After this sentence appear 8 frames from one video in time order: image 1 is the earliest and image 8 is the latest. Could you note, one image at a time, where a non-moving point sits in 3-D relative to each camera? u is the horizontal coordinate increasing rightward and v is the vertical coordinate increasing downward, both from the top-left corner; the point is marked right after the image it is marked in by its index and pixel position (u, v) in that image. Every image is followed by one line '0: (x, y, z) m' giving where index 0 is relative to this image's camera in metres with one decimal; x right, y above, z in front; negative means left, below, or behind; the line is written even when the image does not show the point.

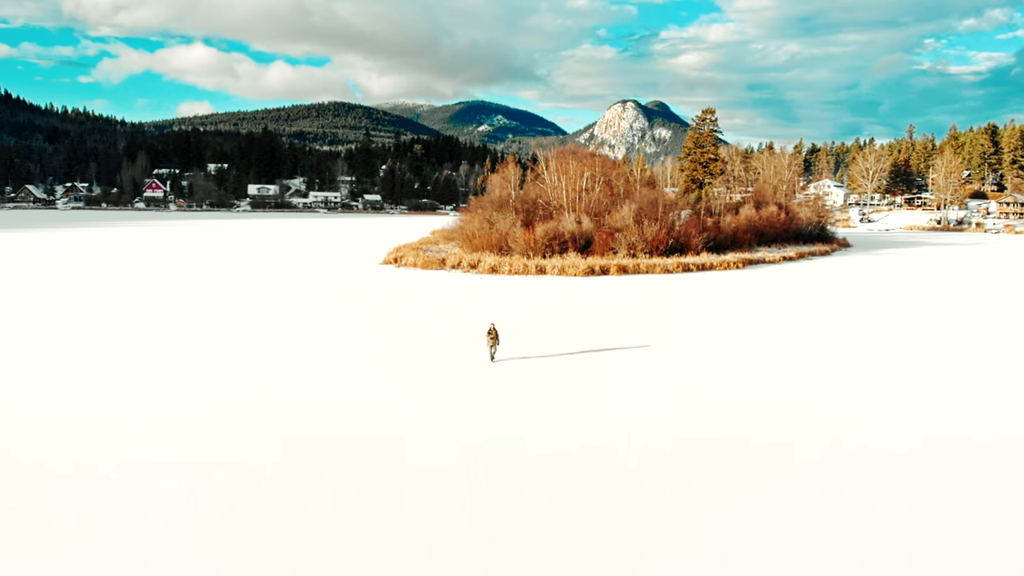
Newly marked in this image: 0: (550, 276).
0: (+1.3, +0.3, +18.6) m
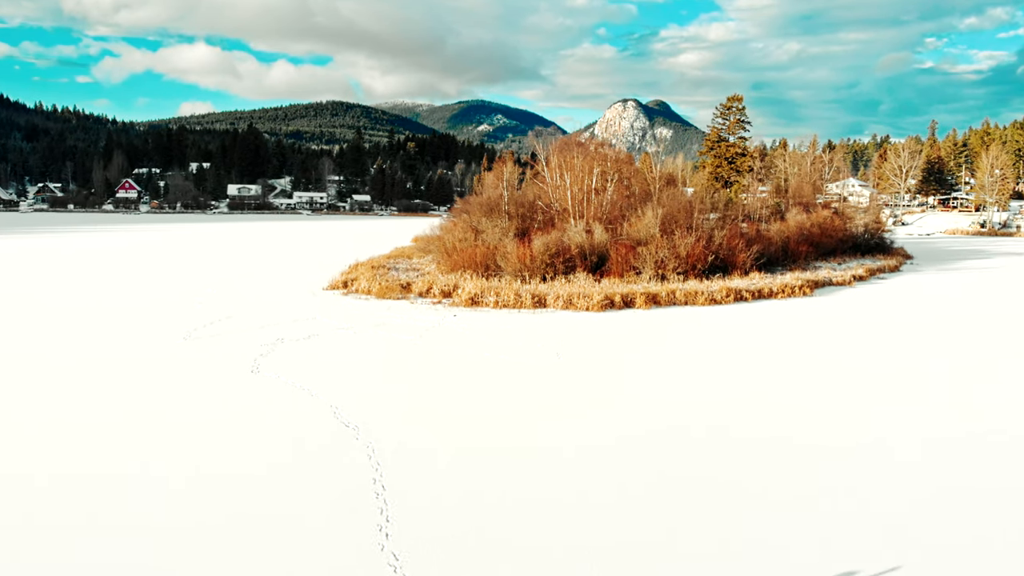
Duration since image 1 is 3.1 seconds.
0: (+1.0, -0.5, +13.7) m
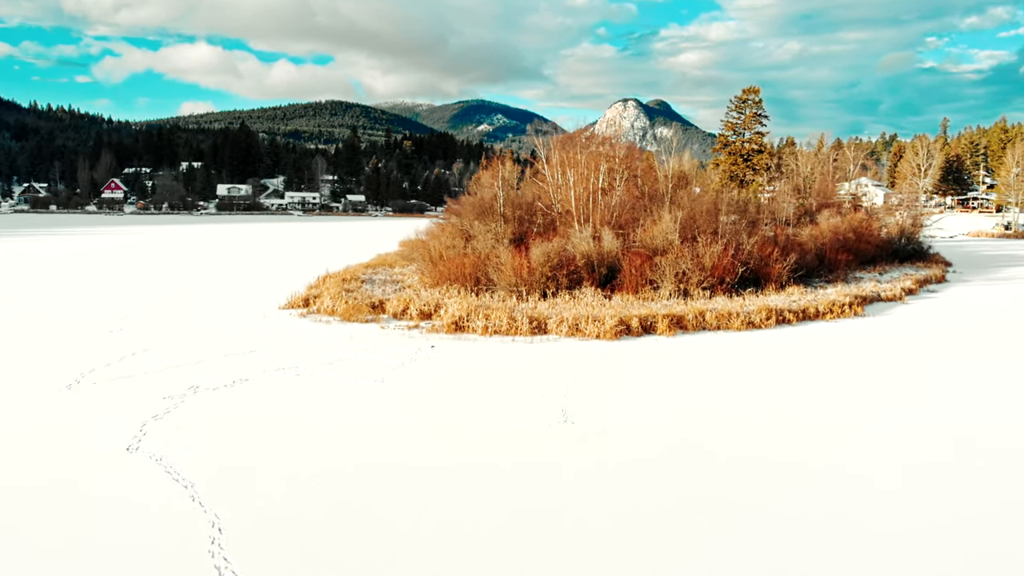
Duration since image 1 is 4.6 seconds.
0: (+0.8, -0.9, +11.3) m
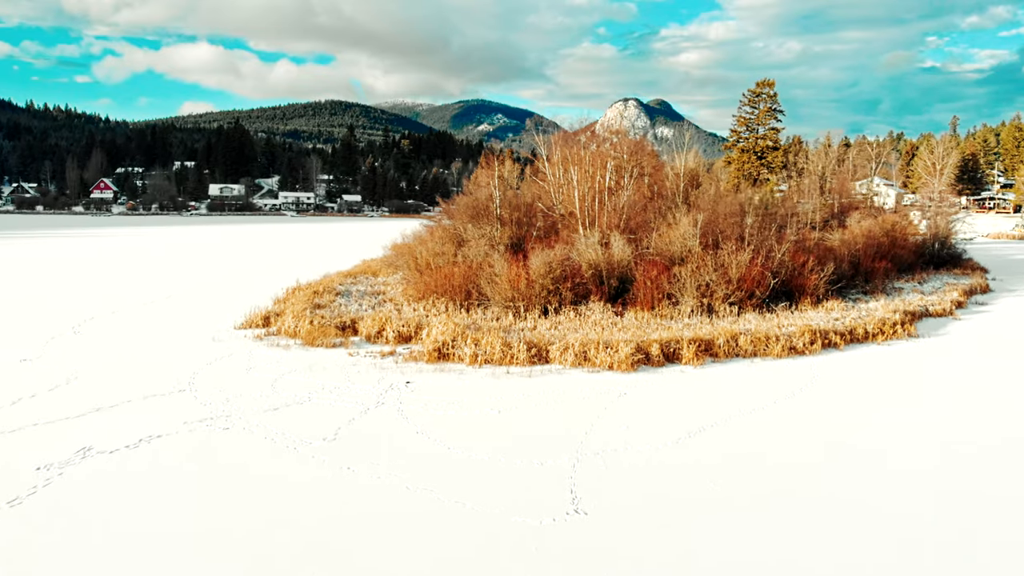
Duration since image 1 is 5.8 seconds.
0: (+0.8, -1.2, +9.5) m
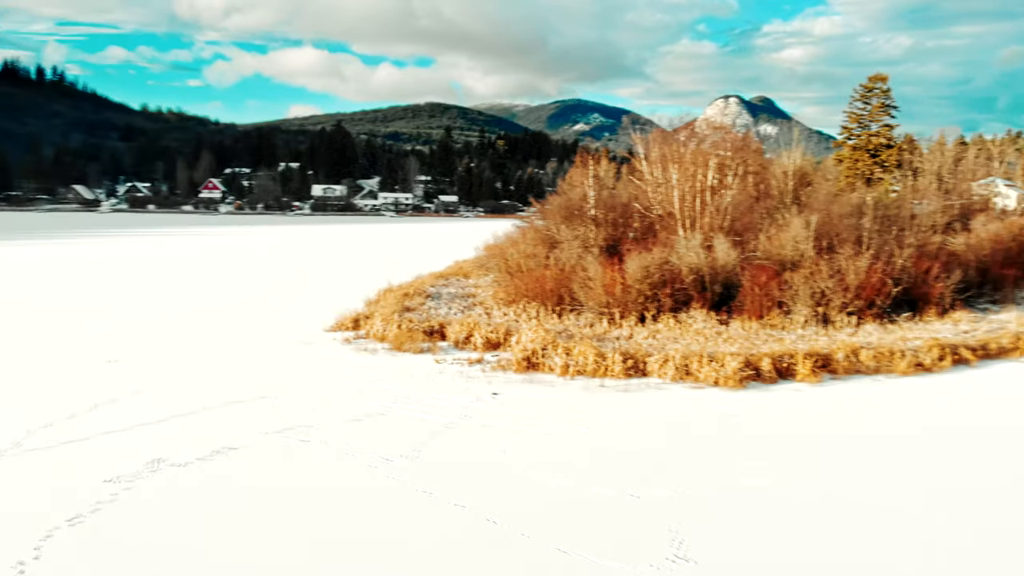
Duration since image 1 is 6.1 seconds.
0: (+2.2, -1.3, +8.6) m
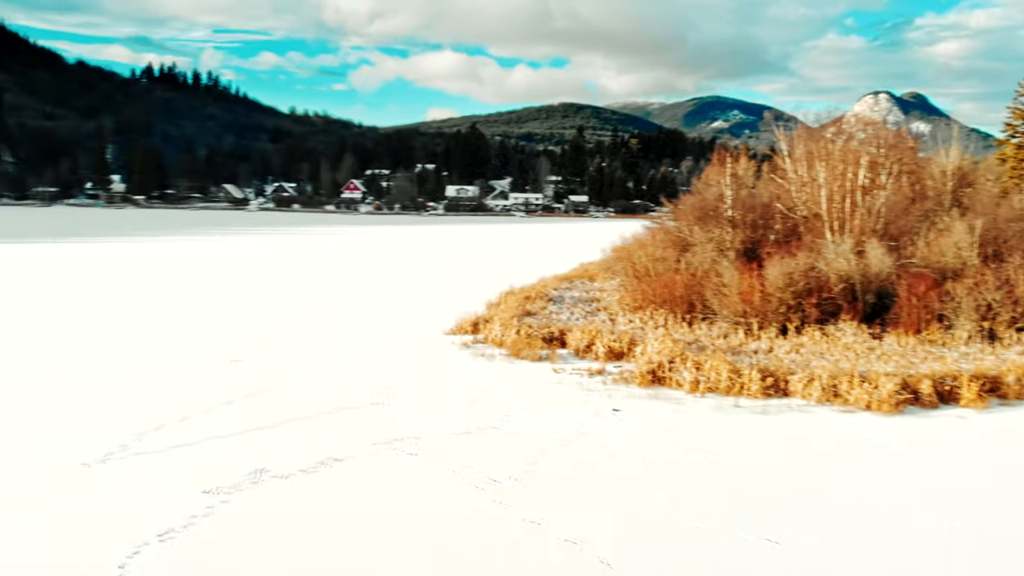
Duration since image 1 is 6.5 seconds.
0: (+3.8, -1.5, +7.5) m
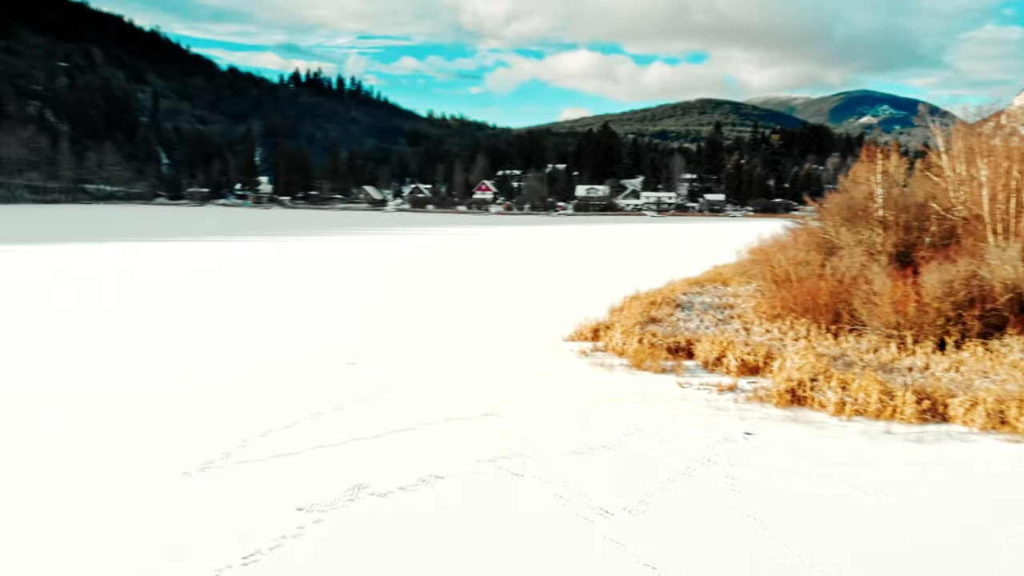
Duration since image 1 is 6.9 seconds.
0: (+5.2, -1.8, +6.2) m
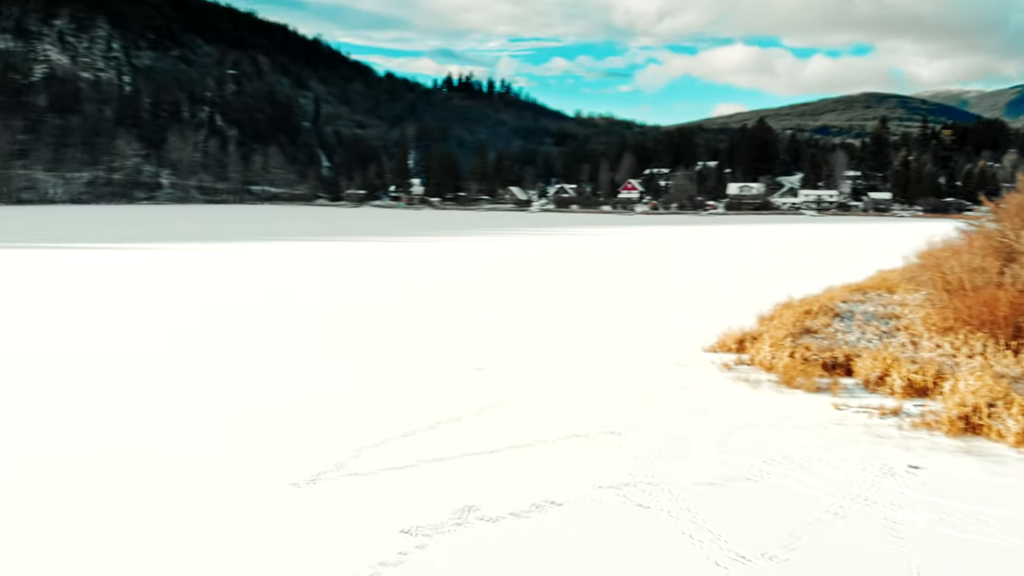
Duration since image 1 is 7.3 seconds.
0: (+6.4, -1.9, +5.0) m
